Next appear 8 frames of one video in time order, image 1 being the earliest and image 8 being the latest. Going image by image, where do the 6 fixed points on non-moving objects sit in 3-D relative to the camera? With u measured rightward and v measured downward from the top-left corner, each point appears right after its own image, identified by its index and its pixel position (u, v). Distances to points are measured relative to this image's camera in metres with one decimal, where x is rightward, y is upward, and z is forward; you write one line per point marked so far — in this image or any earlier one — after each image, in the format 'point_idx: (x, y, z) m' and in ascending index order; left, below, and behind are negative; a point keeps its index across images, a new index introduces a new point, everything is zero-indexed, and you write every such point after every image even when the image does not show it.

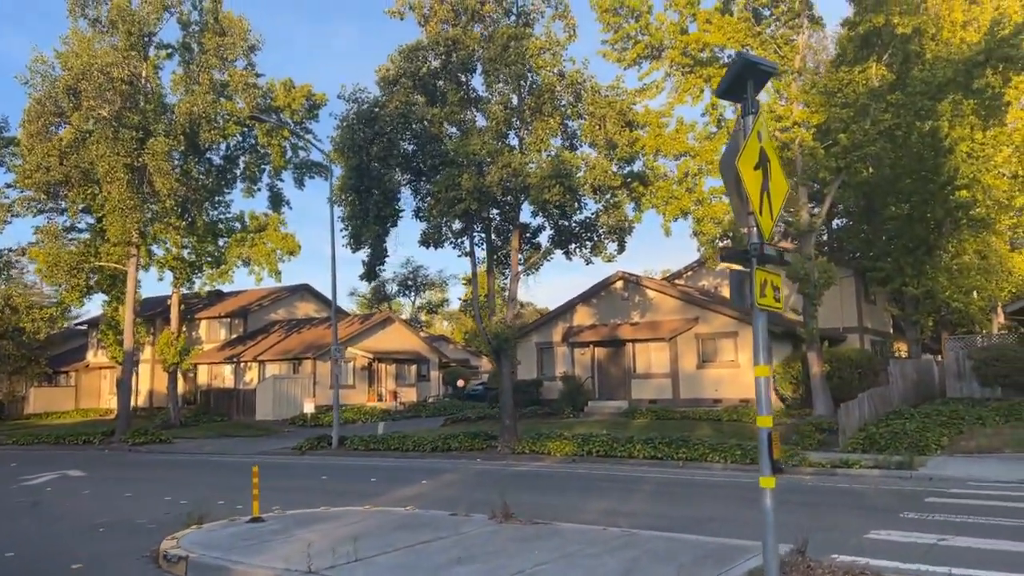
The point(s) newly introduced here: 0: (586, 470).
0: (+1.3, -3.6, +17.1) m
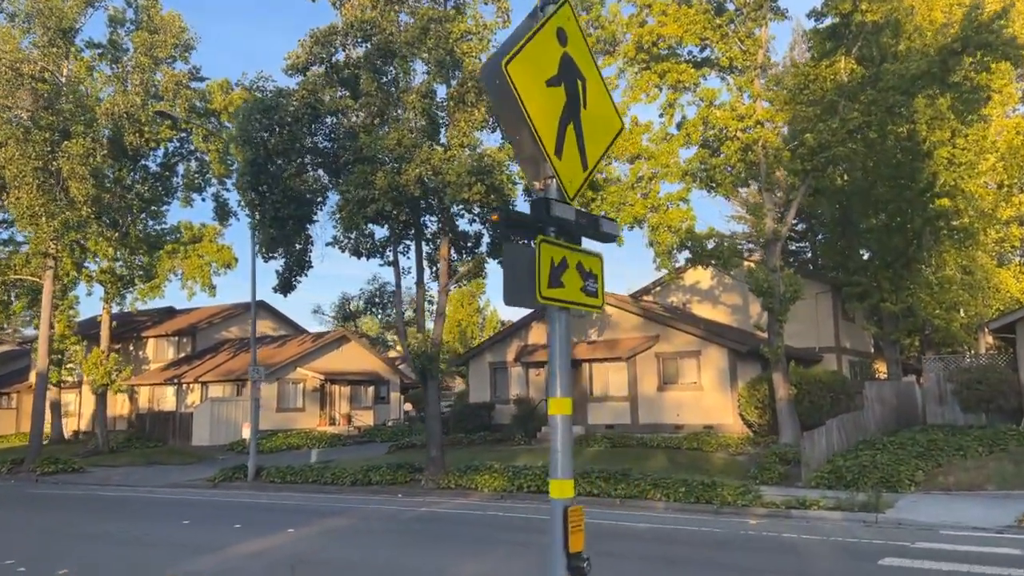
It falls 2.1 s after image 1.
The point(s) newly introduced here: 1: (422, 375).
0: (-0.3, -3.8, +14.8) m
1: (-1.8, -1.8, +18.4) m
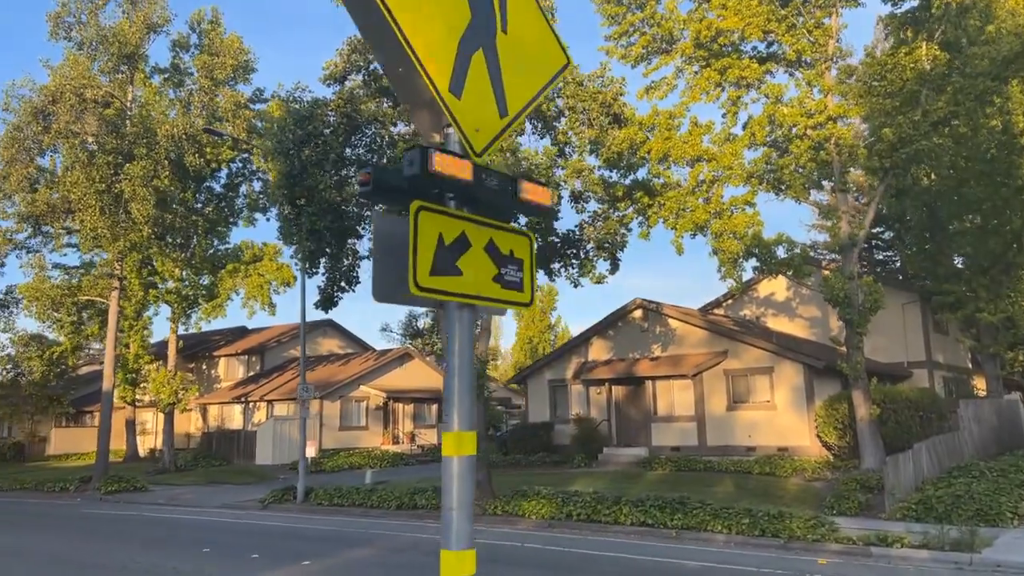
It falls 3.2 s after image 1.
0: (+0.4, -4.0, +13.5) m
1: (-0.8, -2.1, +17.3) m
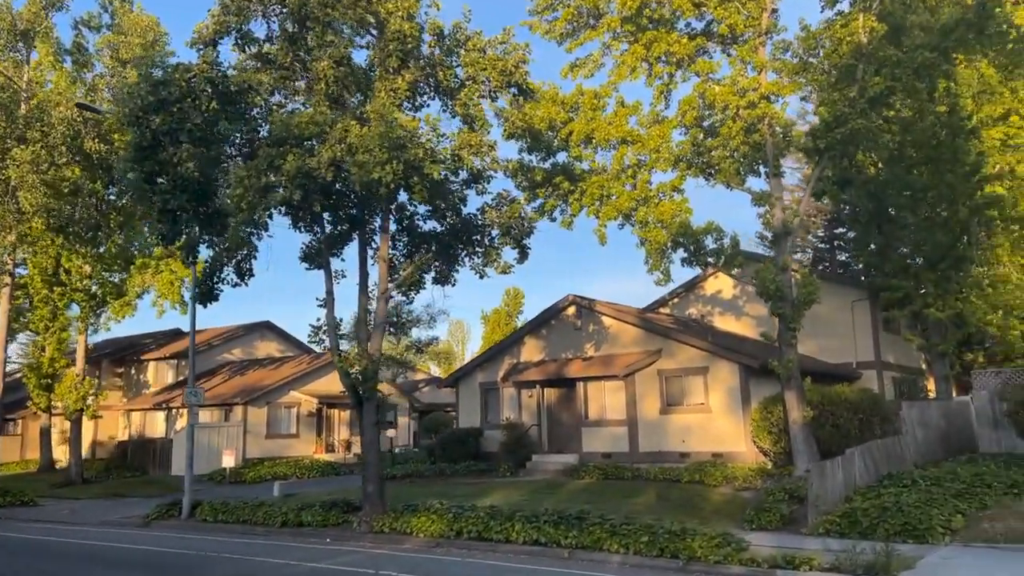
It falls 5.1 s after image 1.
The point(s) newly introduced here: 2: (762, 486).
0: (-1.4, -3.8, +11.7) m
1: (-2.7, -1.9, +15.4) m
2: (+5.0, -3.9, +17.7) m
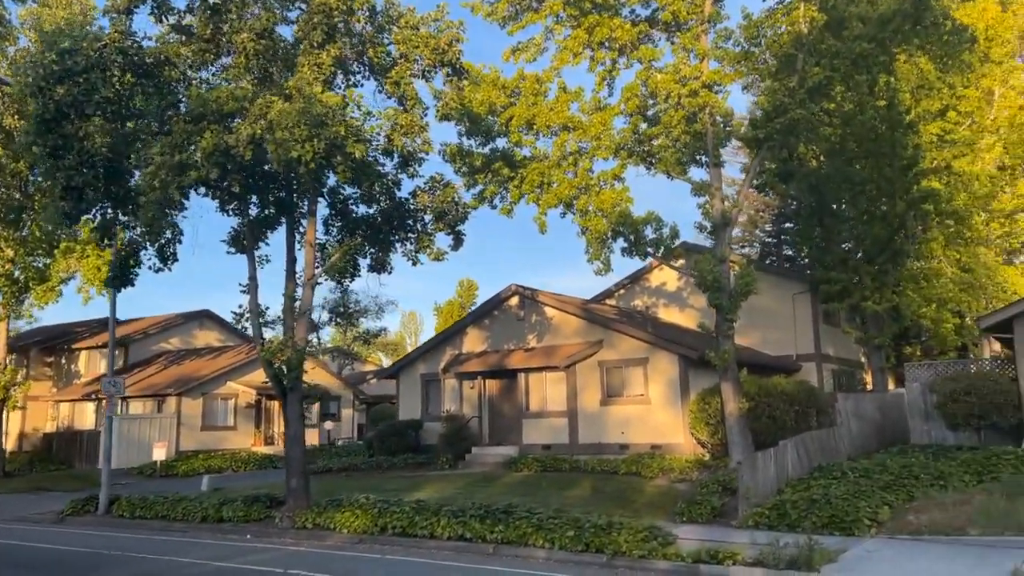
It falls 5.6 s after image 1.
0: (-2.5, -3.6, +11.3) m
1: (-3.9, -1.6, +14.9) m
2: (+3.6, -3.7, +17.5) m
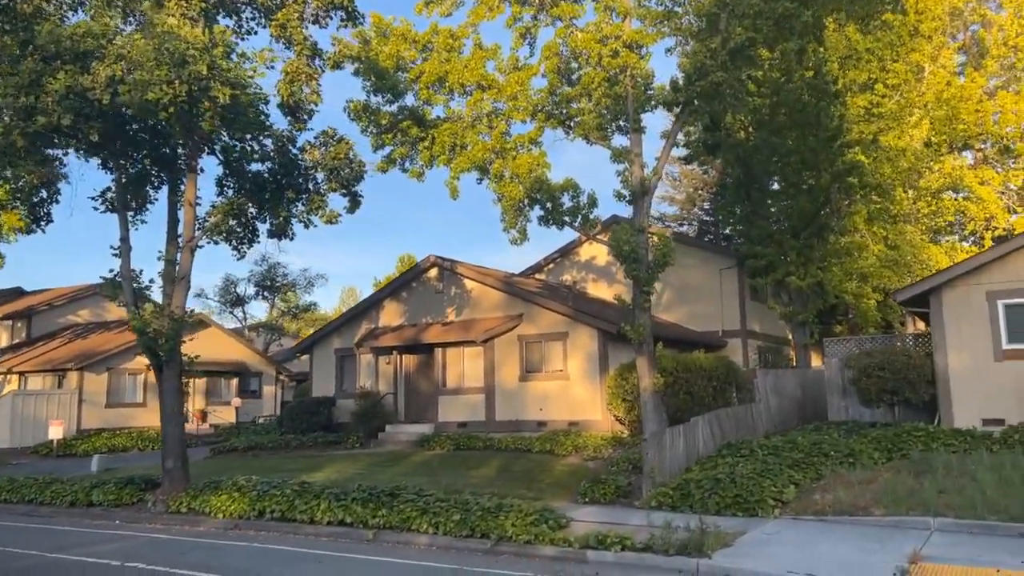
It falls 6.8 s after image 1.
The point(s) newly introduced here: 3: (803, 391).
0: (-3.9, -3.1, +10.2) m
1: (-5.5, -1.1, +13.7) m
2: (+1.9, -3.2, +16.8) m
3: (+6.2, -2.2, +19.0) m
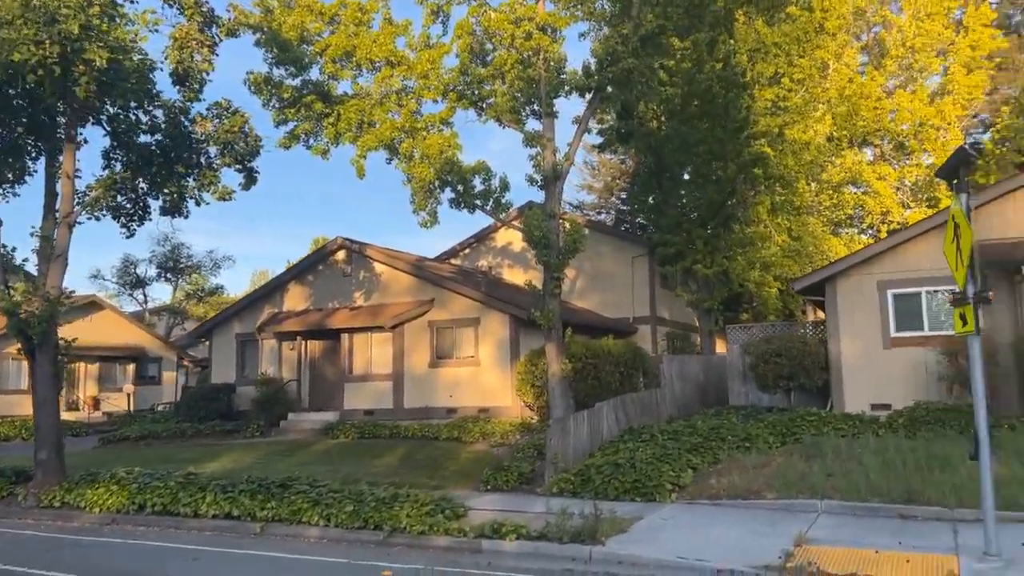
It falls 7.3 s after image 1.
0: (-5.0, -2.8, +9.4) m
1: (-6.9, -0.7, +12.7) m
2: (+0.1, -2.9, +16.5) m
3: (+4.3, -1.9, +19.1) m
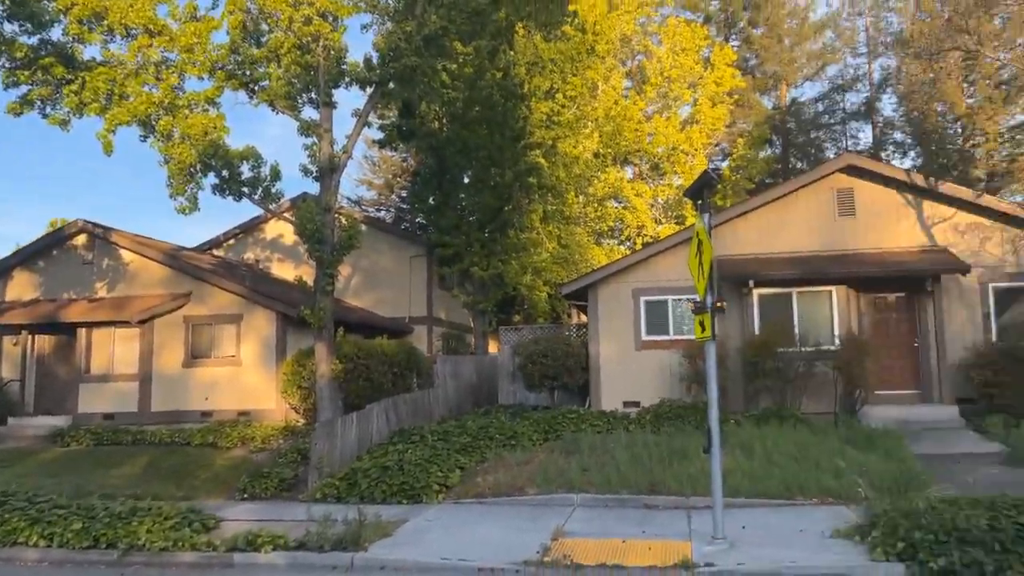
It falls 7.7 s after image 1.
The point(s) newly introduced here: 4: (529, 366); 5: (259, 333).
0: (-7.2, -2.6, +7.4) m
1: (-9.9, -0.5, +10.1) m
2: (-4.0, -2.8, +15.5) m
3: (-0.6, -2.0, +19.0) m
4: (+0.5, -1.6, +17.9) m
5: (-5.4, -1.0, +19.1) m
